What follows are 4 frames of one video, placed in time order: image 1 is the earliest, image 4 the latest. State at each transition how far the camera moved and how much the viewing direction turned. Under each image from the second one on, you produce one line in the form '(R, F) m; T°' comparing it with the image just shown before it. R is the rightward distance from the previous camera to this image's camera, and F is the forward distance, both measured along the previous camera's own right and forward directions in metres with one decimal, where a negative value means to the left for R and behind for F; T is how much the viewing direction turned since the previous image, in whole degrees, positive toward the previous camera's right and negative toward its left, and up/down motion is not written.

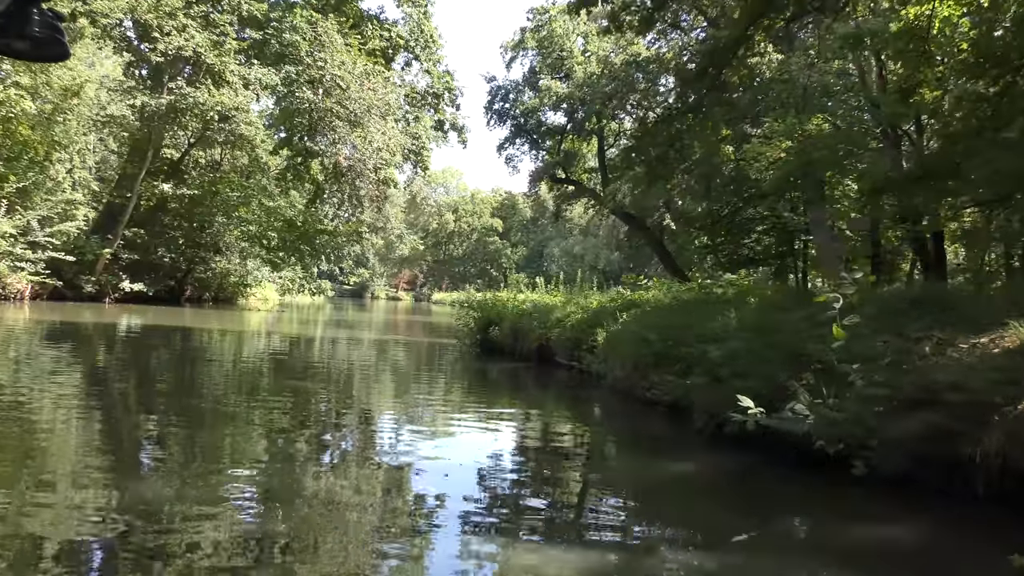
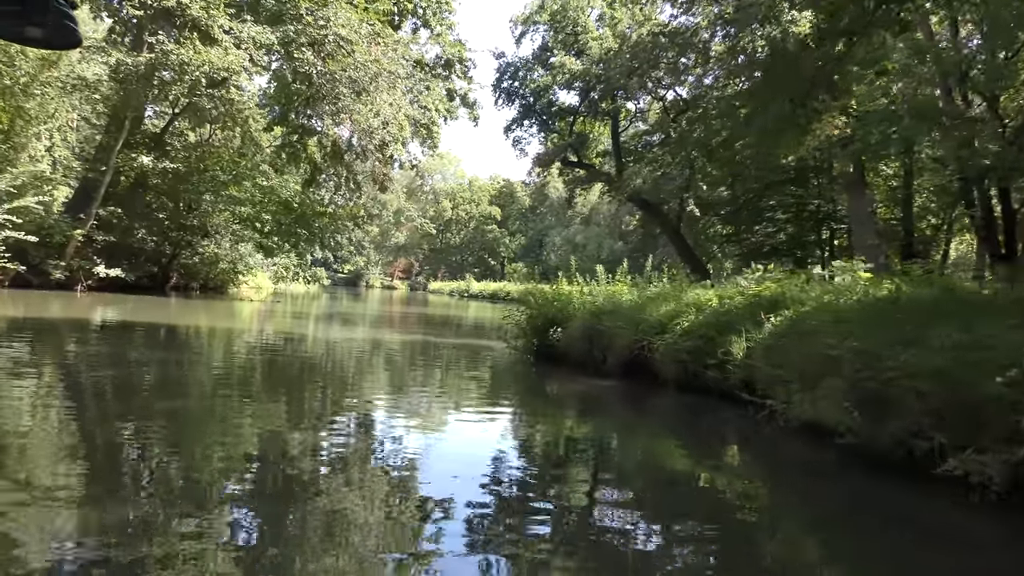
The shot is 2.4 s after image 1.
(-0.3, +0.8) m; +1°
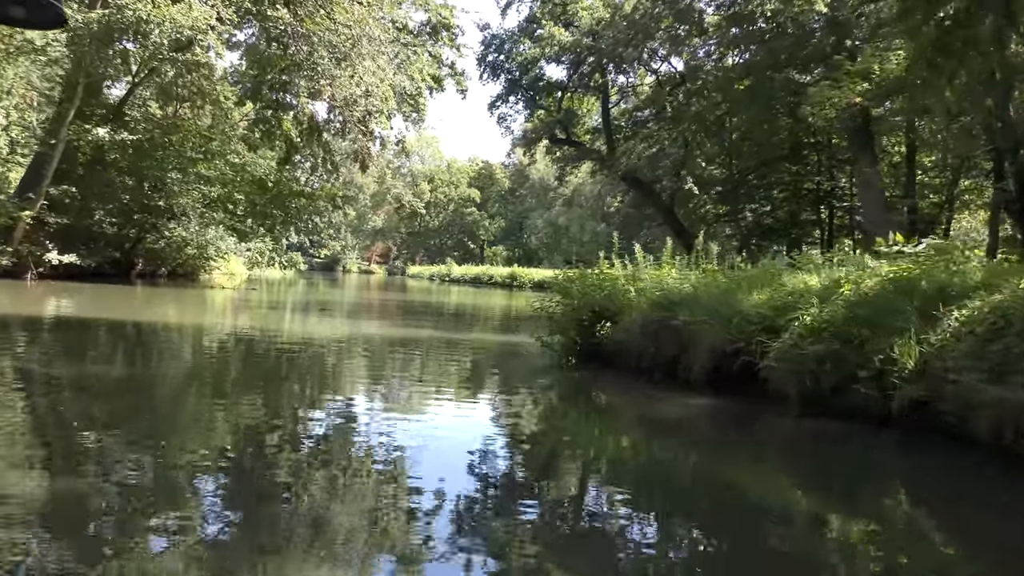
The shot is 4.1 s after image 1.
(-0.2, +0.6) m; +2°
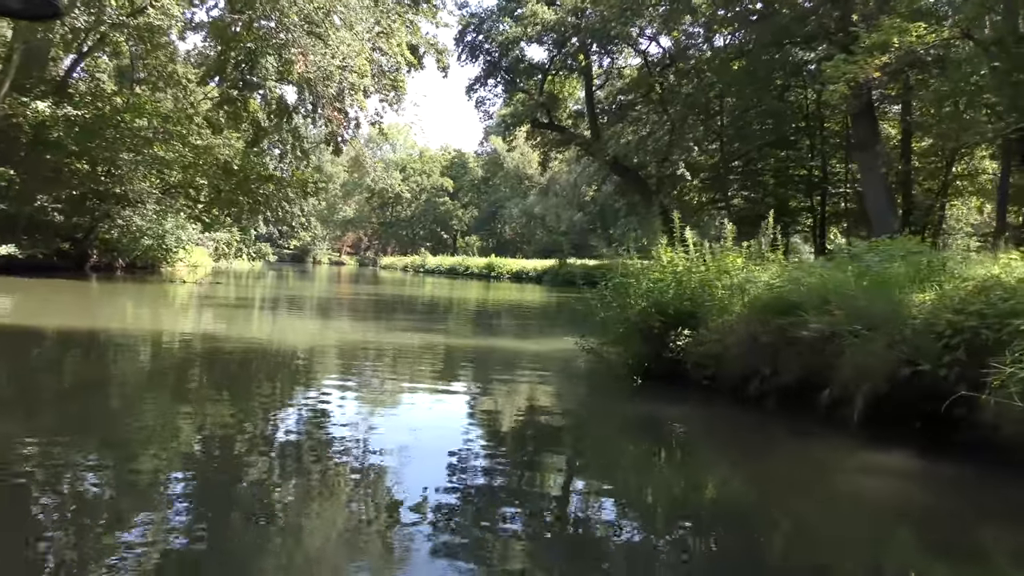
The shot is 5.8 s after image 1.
(-0.2, +0.6) m; +2°
